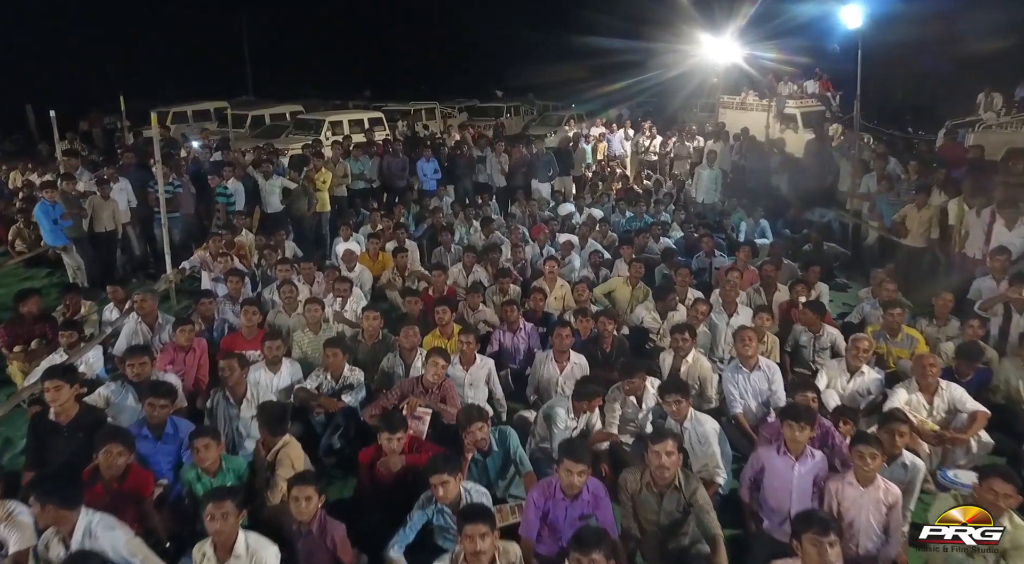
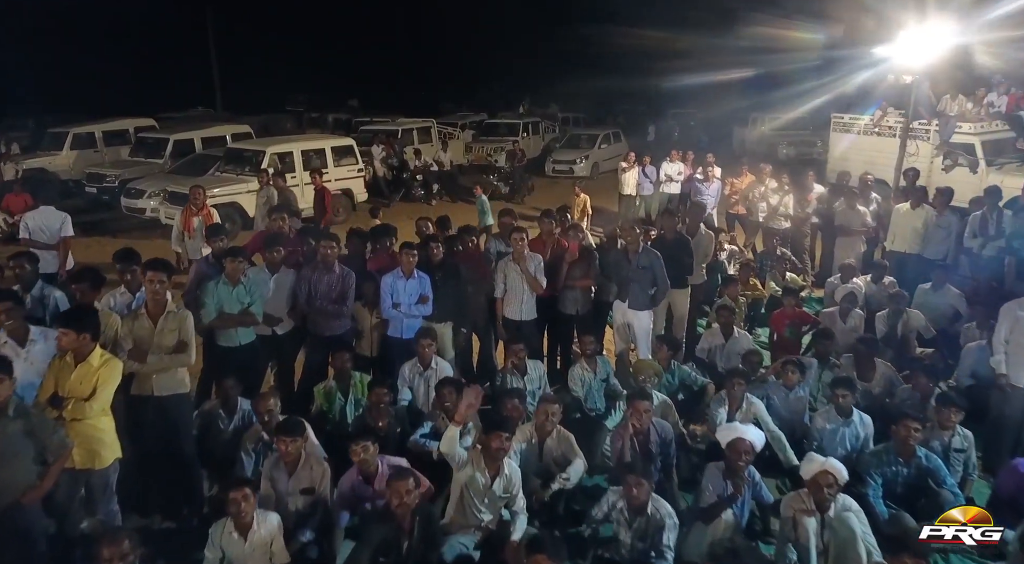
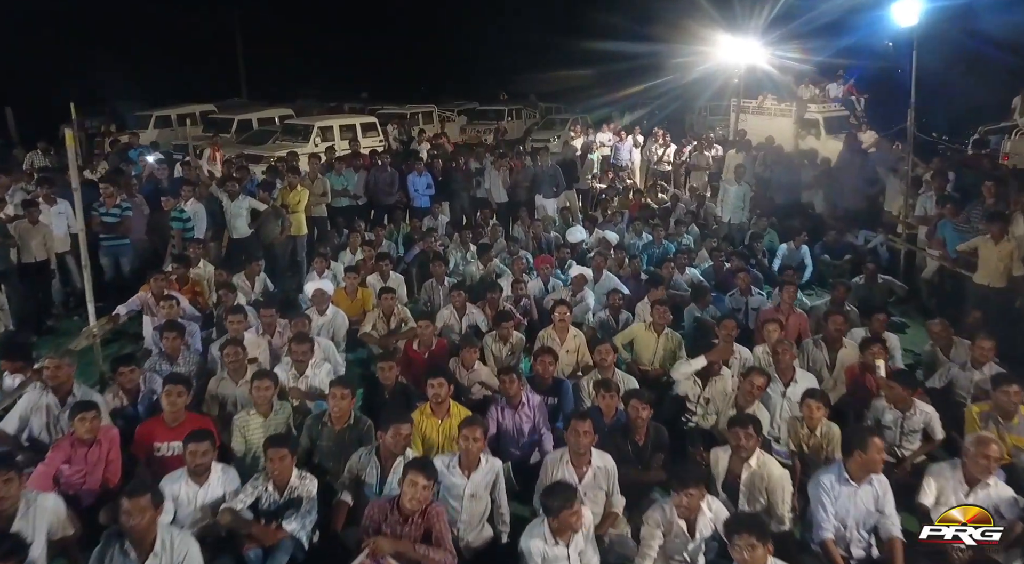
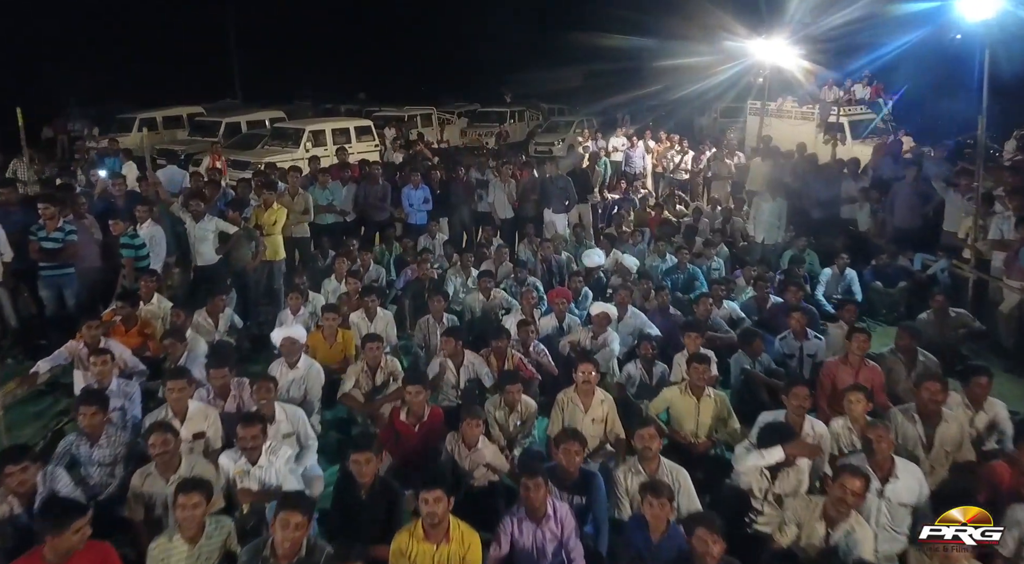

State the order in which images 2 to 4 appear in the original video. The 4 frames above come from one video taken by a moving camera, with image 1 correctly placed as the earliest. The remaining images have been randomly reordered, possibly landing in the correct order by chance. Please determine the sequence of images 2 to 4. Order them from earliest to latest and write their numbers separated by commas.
3, 4, 2
